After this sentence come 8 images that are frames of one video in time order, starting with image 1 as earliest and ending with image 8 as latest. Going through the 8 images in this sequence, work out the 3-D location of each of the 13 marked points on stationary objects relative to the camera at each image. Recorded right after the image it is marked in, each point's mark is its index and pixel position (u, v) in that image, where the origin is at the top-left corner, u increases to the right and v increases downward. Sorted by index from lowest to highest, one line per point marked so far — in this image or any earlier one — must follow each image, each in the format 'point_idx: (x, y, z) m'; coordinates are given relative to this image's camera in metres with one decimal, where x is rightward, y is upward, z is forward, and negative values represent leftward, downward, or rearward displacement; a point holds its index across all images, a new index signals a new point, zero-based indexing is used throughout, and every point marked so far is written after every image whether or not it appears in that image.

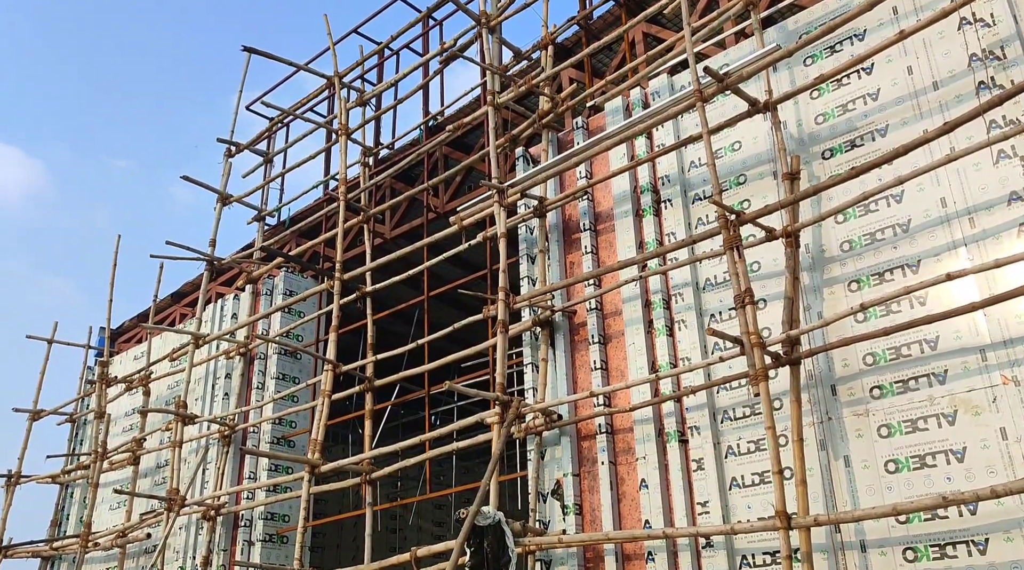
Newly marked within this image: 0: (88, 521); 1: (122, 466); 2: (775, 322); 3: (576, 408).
0: (-5.2, -2.9, +10.6) m
1: (-5.0, -2.3, +11.1) m
2: (+1.9, -0.3, +6.2) m
3: (+0.5, -1.0, +7.2) m
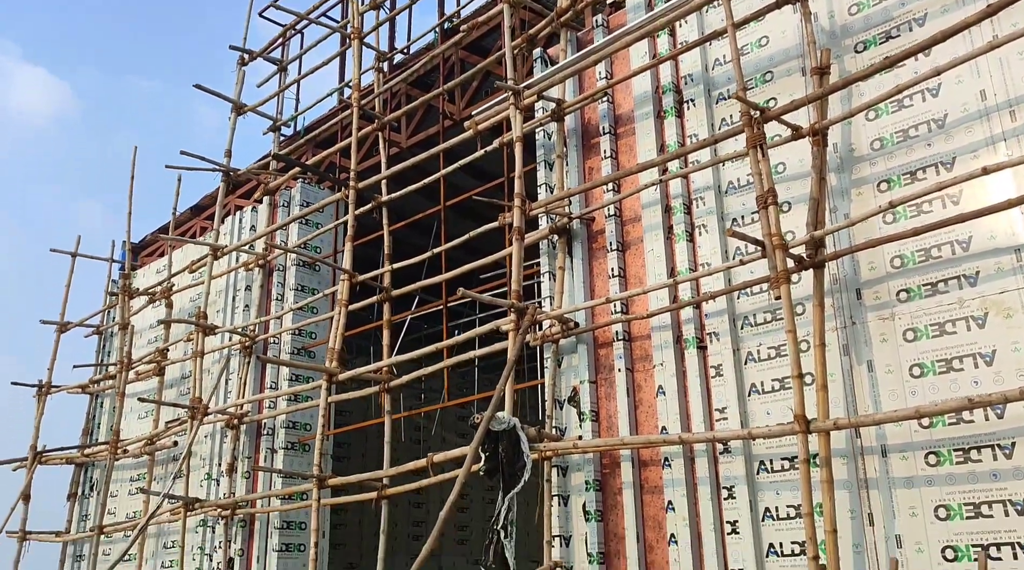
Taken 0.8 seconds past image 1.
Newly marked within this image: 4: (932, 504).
0: (-4.9, -1.8, +10.8) m
1: (-4.7, -1.2, +11.3) m
2: (+2.0, +0.4, +6.0) m
3: (+0.7, -0.2, +7.1) m
4: (+2.4, -1.2, +5.0) m
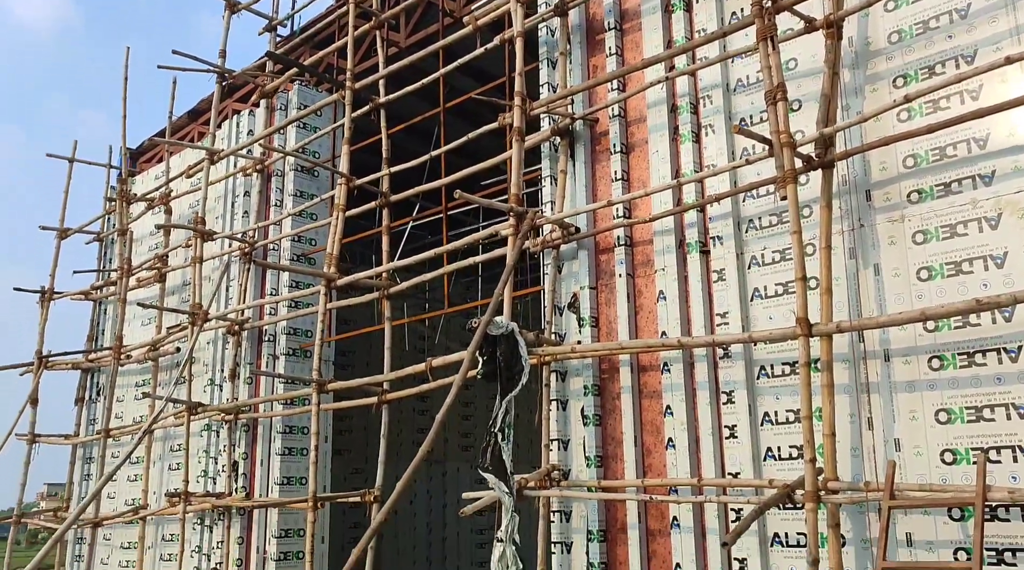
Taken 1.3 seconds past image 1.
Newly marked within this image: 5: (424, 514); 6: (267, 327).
0: (-4.9, -0.6, +10.8) m
1: (-4.7, 0.0, +11.2) m
2: (+2.0, +1.1, +5.8) m
3: (+0.7, +0.5, +6.9) m
4: (+2.4, -0.7, +4.9) m
5: (-1.4, -3.7, +14.1) m
6: (-2.7, -0.5, +9.6) m
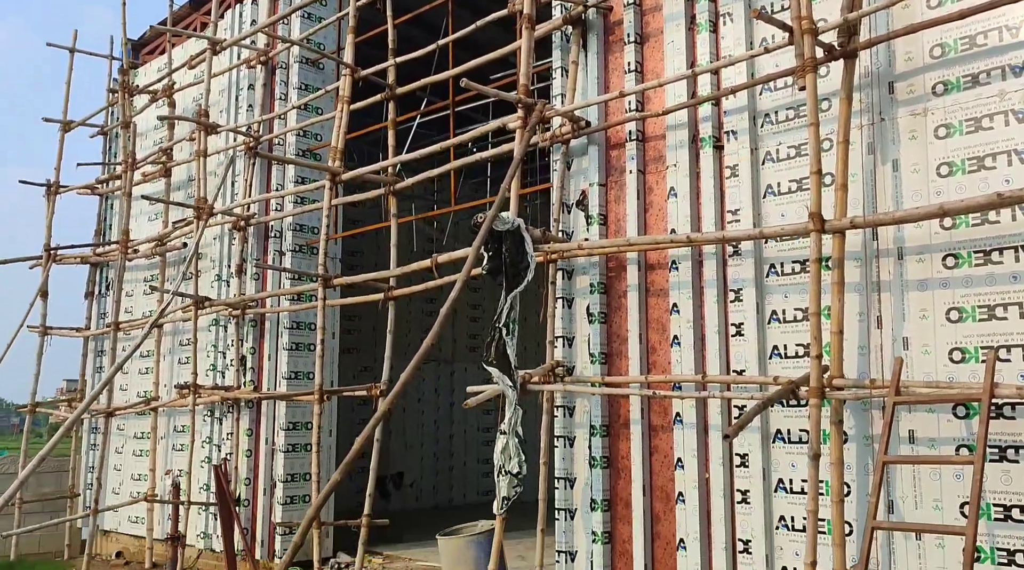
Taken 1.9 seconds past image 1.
0: (-4.8, +0.7, +10.8) m
1: (-4.6, +1.4, +11.1) m
2: (+2.0, +1.7, +5.5) m
3: (+0.7, +1.3, +6.7) m
4: (+2.4, -0.1, +4.8) m
5: (-1.3, -2.1, +14.4) m
6: (-2.6, +0.7, +9.5) m
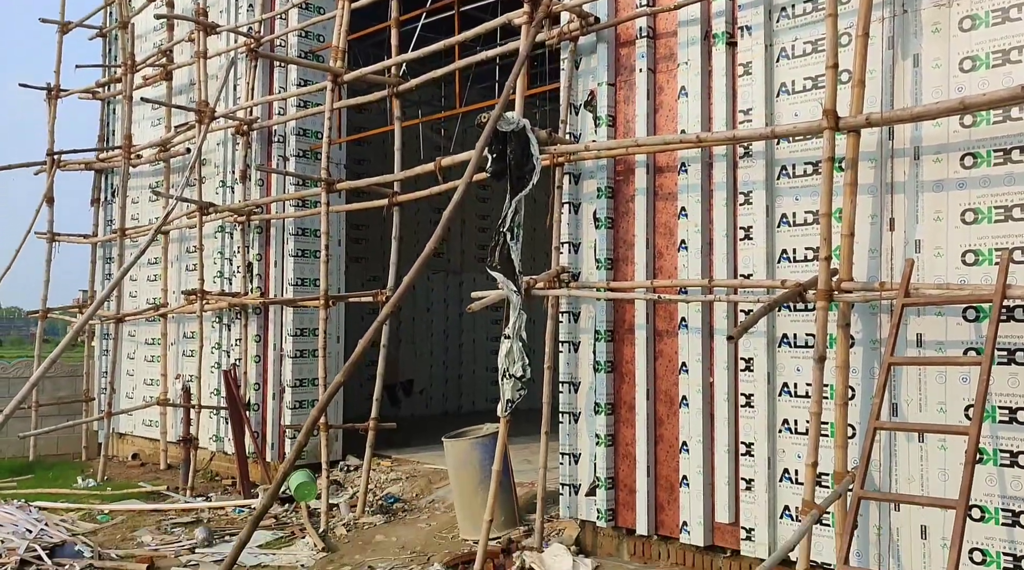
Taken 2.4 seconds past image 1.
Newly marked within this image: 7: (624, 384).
0: (-4.7, +1.9, +10.6) m
1: (-4.5, +2.6, +10.9) m
2: (+2.1, +2.3, +5.2) m
3: (+0.8, +2.0, +6.4) m
4: (+2.4, +0.4, +4.7) m
5: (-1.2, -0.6, +14.4) m
6: (-2.5, +1.7, +9.4) m
7: (+0.8, -0.7, +6.3) m
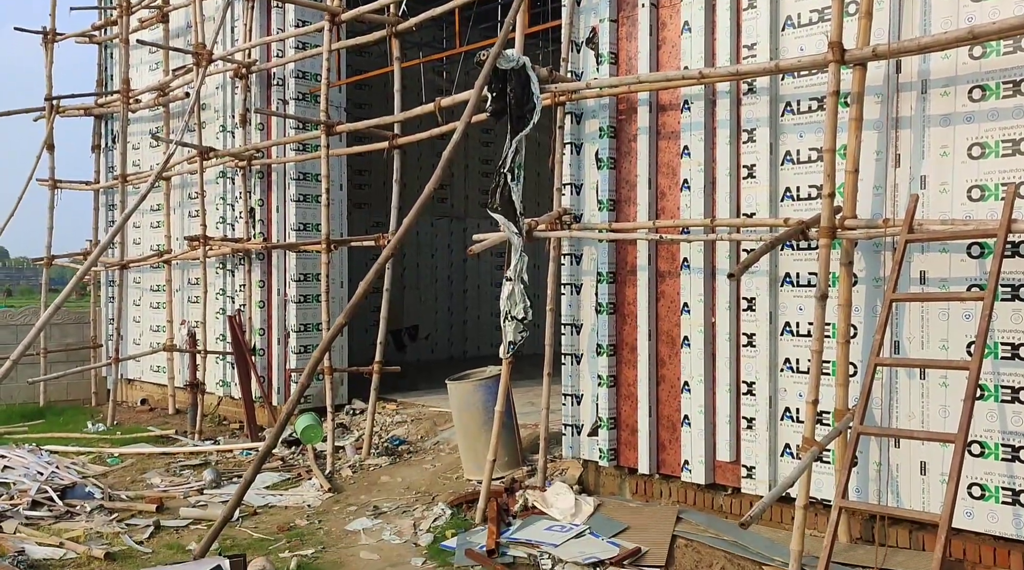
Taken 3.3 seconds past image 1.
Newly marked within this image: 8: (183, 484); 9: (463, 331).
0: (-4.7, +2.5, +10.5) m
1: (-4.5, +3.2, +10.7) m
2: (+2.1, +2.7, +5.0) m
3: (+0.8, +2.5, +6.3) m
4: (+2.4, +0.8, +4.6) m
5: (-1.1, +0.3, +14.4) m
6: (-2.5, +2.3, +9.2) m
7: (+0.8, -0.3, +6.3) m
8: (-2.8, -1.7, +7.4) m
9: (-0.8, -0.8, +14.7) m
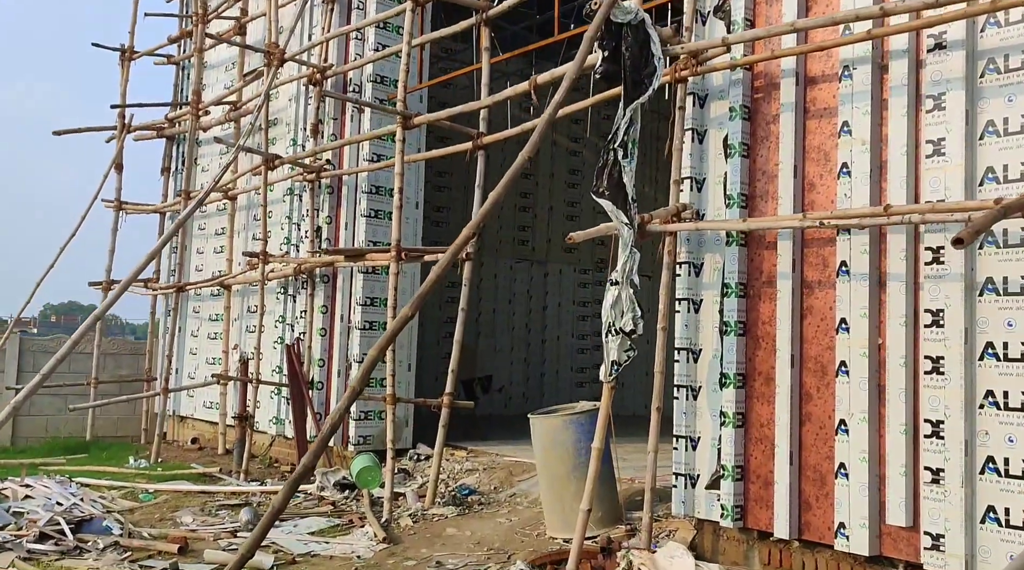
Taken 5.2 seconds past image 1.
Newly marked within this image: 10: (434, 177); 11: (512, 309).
0: (-3.6, +2.2, +9.9) m
1: (-3.3, +2.9, +10.2) m
2: (+2.7, +2.7, +3.9) m
3: (+1.5, +2.4, +5.3) m
4: (+2.9, +0.8, +3.3) m
5: (+0.2, -0.4, +13.3) m
6: (-1.6, +2.0, +8.4) m
7: (+1.4, -0.4, +5.0) m
8: (-2.1, -1.7, +6.3) m
9: (+0.4, -1.5, +13.5) m
10: (-1.1, +1.5, +11.8) m
11: (0.0, -0.4, +13.2) m
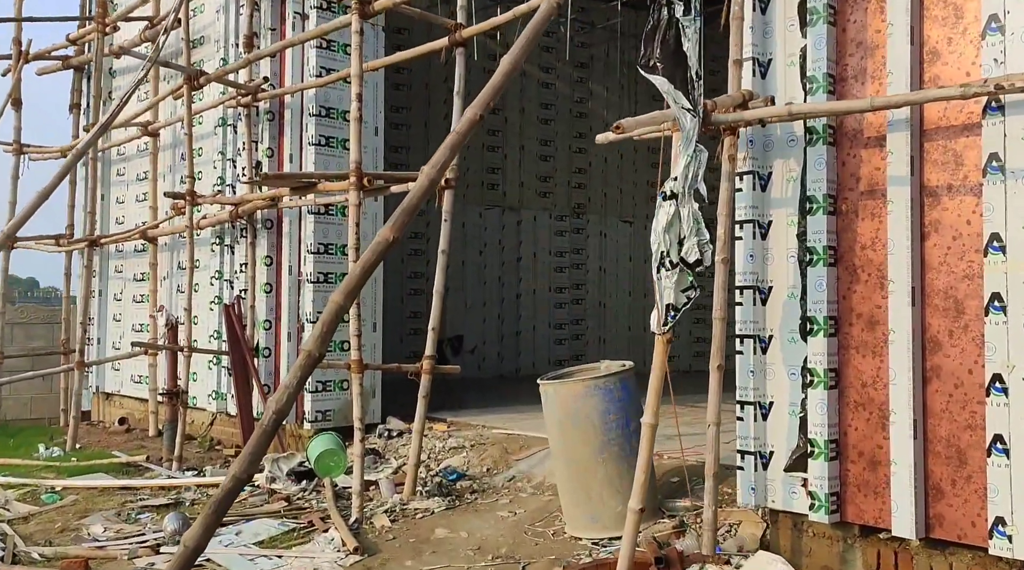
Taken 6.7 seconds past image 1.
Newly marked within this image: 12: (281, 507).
0: (-3.9, +2.7, +8.2) m
1: (-3.6, +3.4, +8.5) m
2: (+2.7, +3.0, +2.5) m
3: (+1.5, +2.8, +3.8) m
4: (+3.0, +1.1, +2.1) m
5: (-0.2, +0.3, +11.9) m
6: (-1.7, +2.5, +6.9) m
7: (+1.5, 0.0, +3.7) m
8: (-2.1, -1.4, +4.9) m
9: (+0.1, -0.8, +12.2) m
10: (-1.4, +2.1, +10.3) m
11: (-0.4, +0.4, +11.8) m
12: (-1.4, -1.4, +5.3) m
